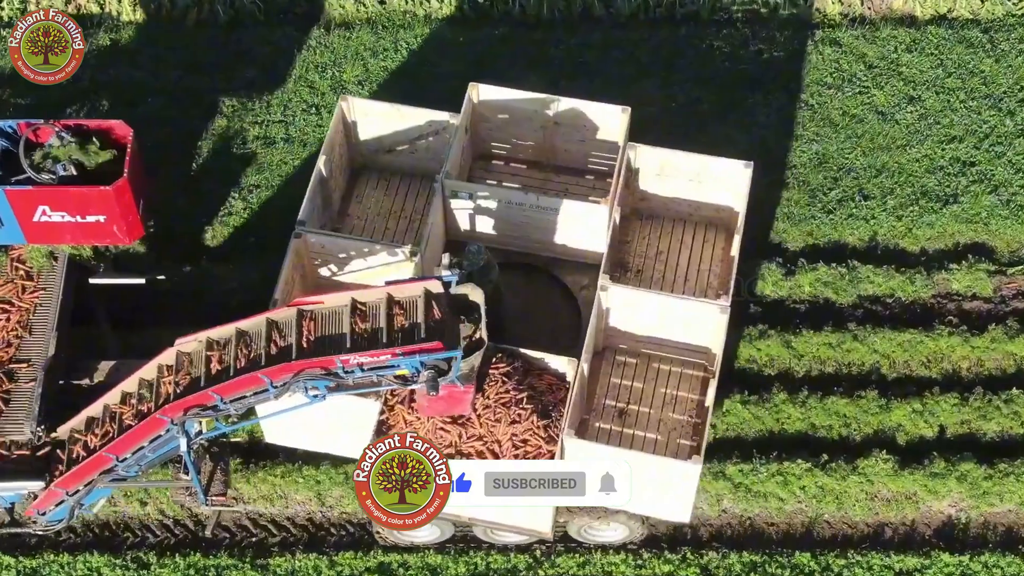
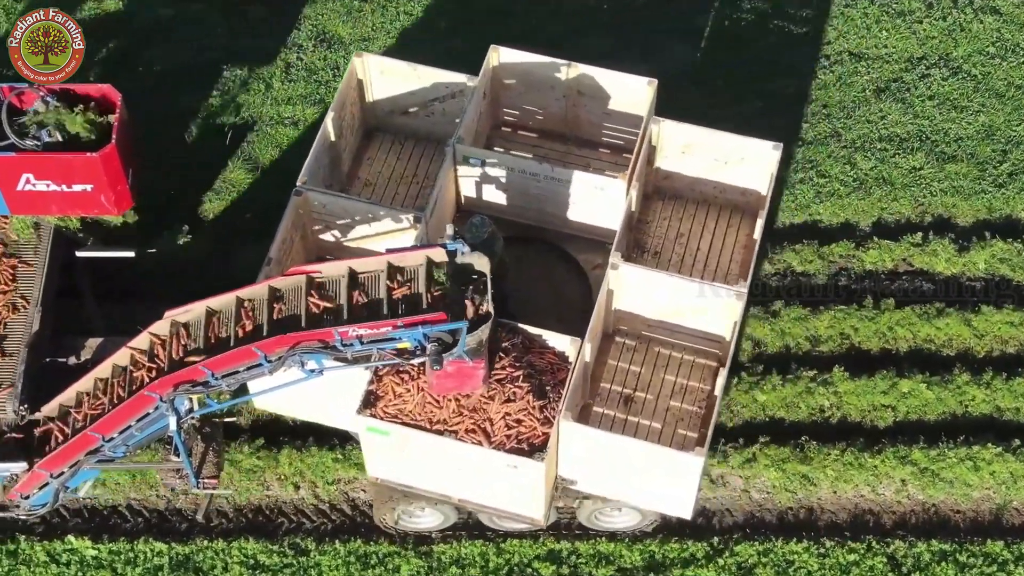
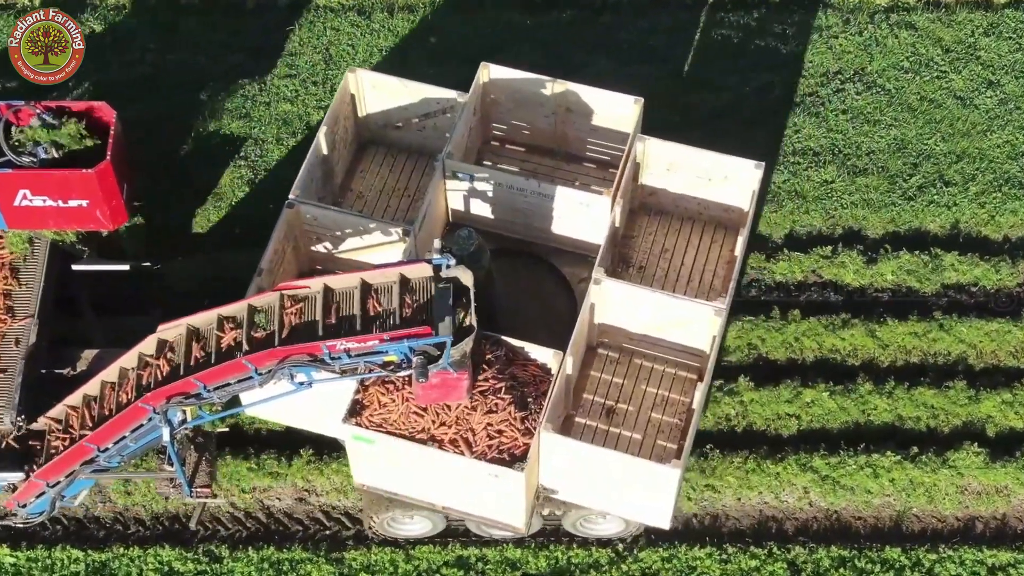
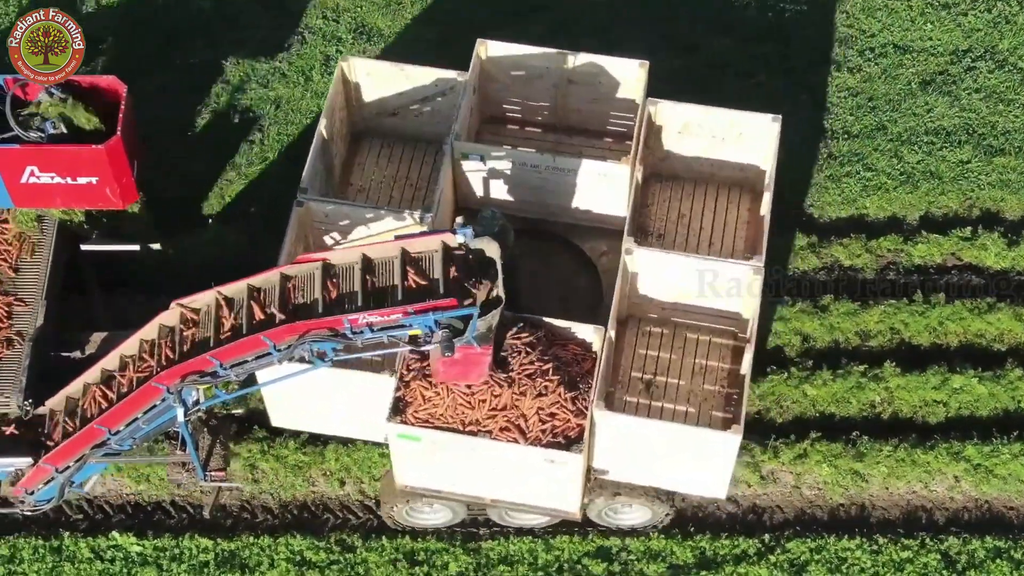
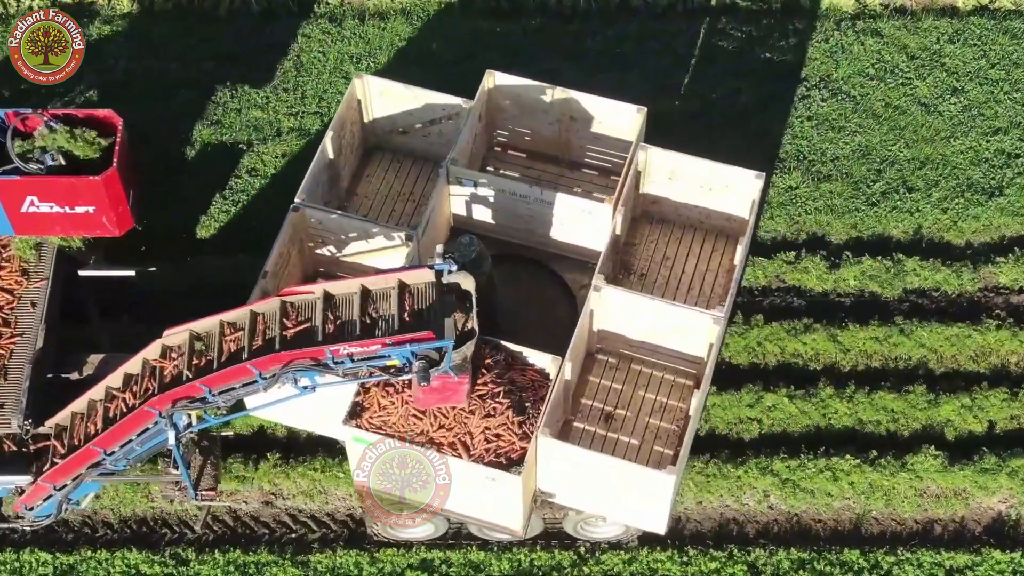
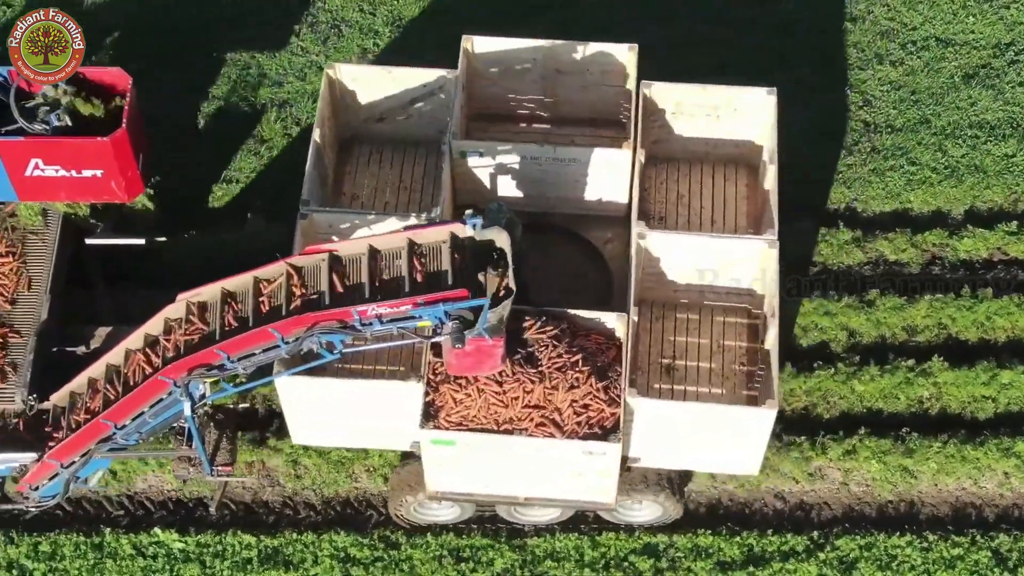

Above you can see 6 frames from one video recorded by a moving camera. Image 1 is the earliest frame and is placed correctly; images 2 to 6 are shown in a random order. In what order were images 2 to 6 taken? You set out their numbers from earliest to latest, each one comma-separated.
5, 3, 2, 4, 6
